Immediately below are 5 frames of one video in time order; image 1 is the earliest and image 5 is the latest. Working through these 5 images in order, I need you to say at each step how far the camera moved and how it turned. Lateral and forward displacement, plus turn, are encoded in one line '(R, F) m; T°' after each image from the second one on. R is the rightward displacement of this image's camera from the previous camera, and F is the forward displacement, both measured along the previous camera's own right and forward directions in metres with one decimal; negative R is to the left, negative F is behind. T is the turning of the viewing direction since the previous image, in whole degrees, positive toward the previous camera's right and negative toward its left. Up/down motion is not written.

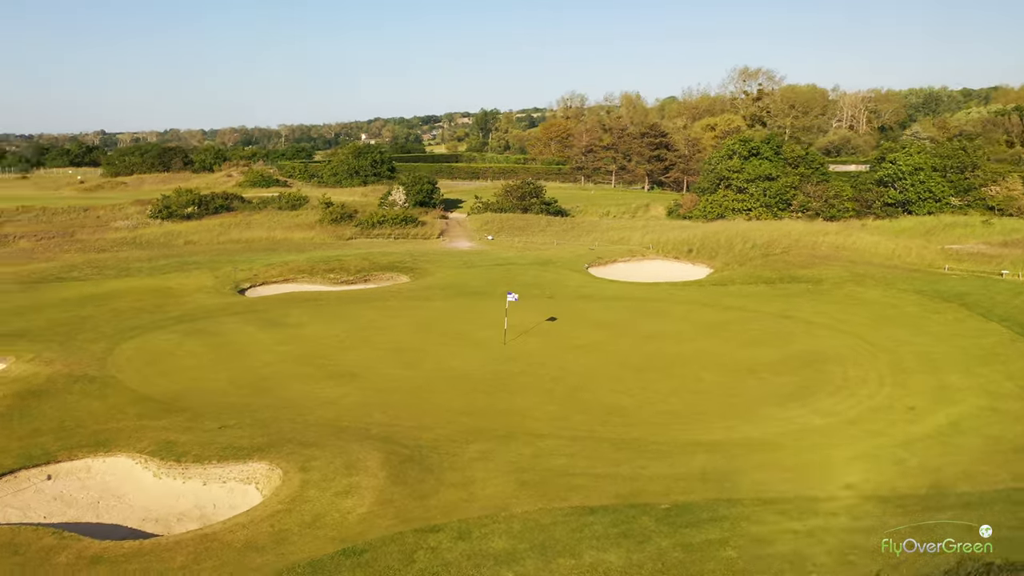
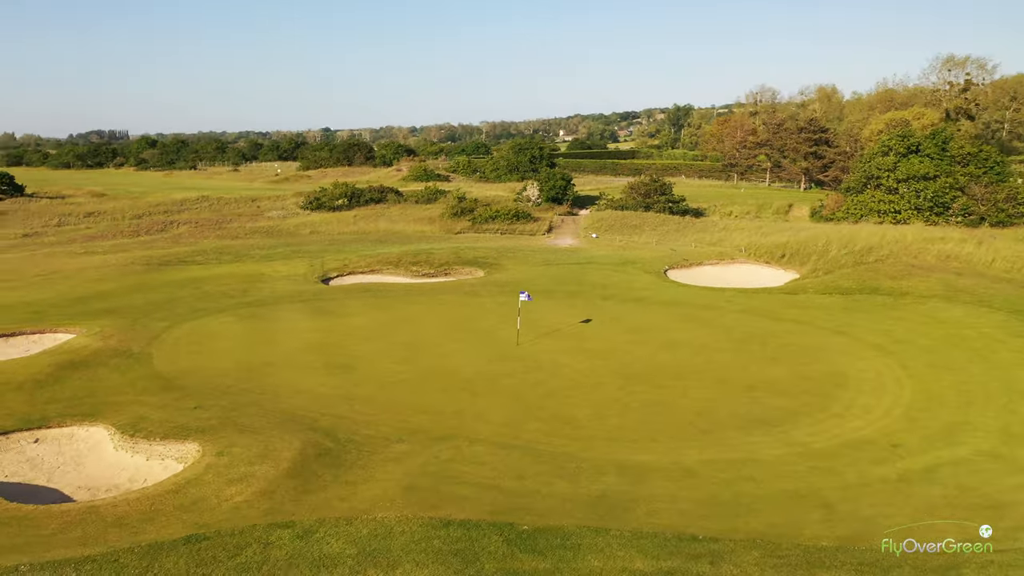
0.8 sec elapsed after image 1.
(+5.6, +1.3) m; -14°
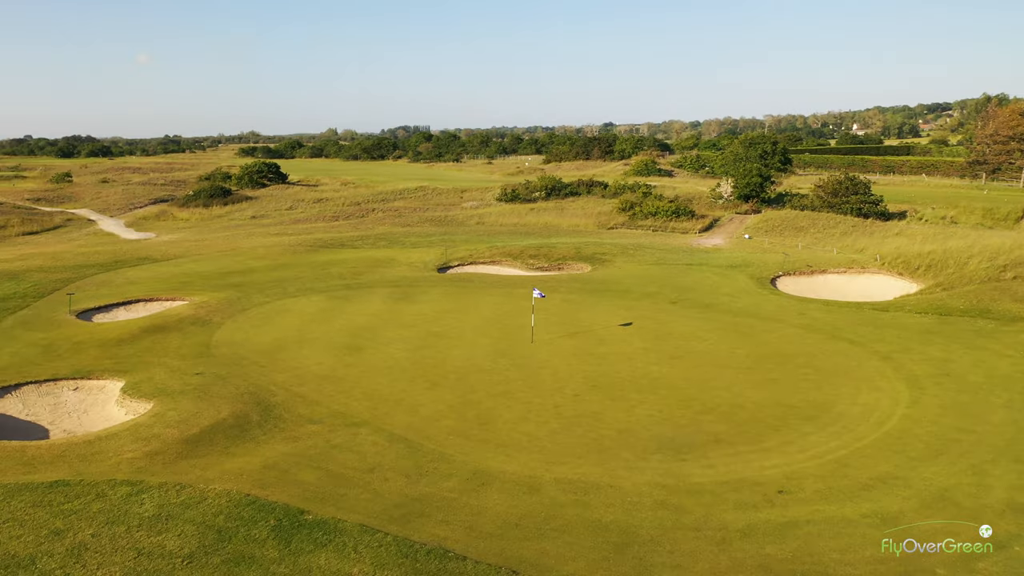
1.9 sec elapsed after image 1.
(+7.6, +1.8) m; -19°
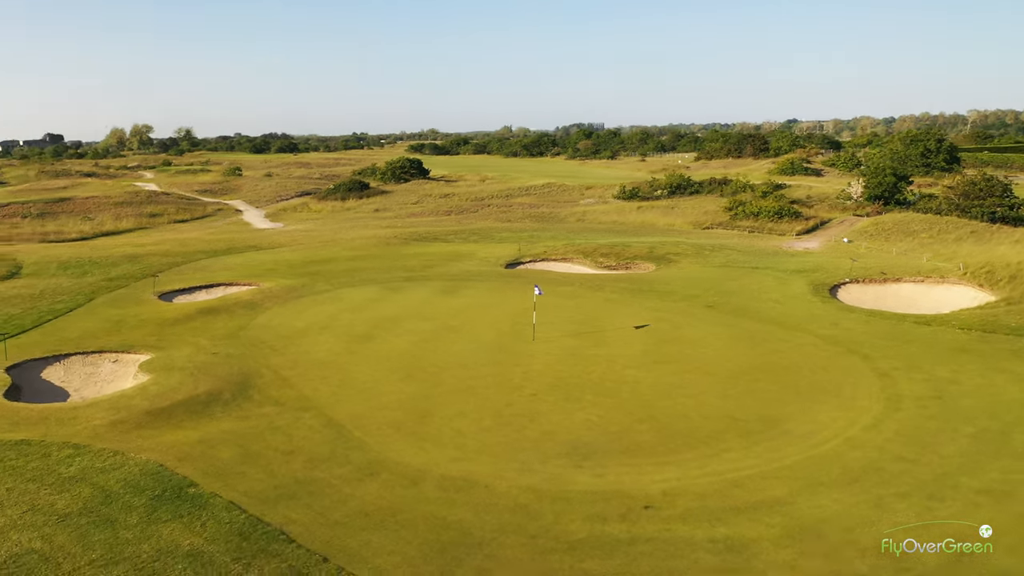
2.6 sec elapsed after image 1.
(+4.9, +0.6) m; -12°
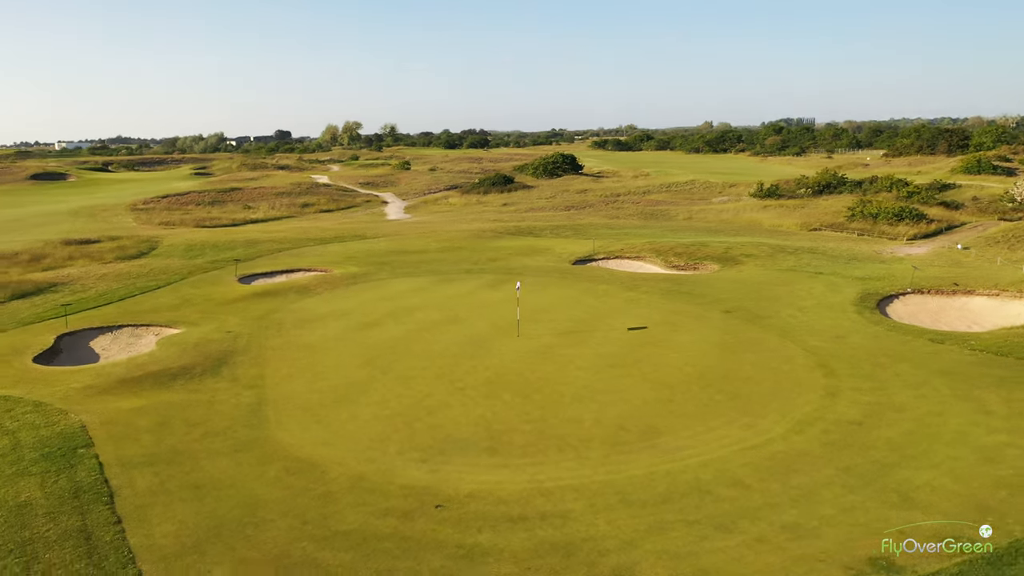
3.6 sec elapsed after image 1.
(+6.0, +0.9) m; -13°
